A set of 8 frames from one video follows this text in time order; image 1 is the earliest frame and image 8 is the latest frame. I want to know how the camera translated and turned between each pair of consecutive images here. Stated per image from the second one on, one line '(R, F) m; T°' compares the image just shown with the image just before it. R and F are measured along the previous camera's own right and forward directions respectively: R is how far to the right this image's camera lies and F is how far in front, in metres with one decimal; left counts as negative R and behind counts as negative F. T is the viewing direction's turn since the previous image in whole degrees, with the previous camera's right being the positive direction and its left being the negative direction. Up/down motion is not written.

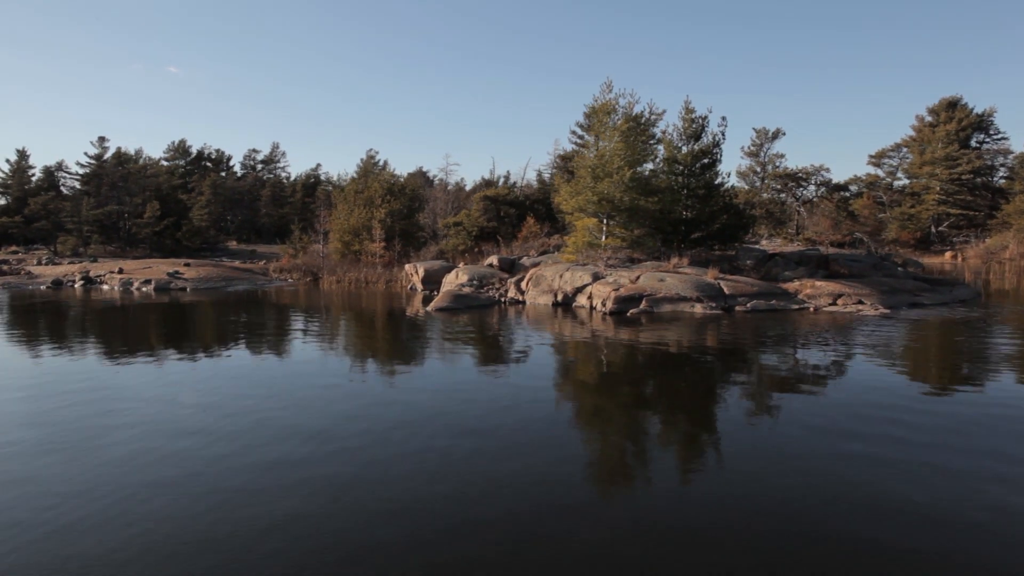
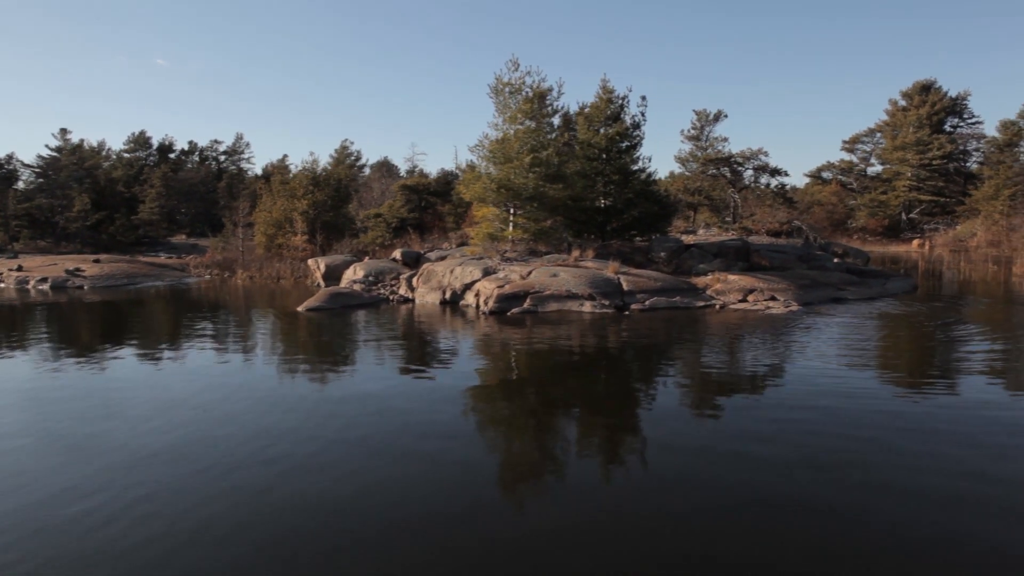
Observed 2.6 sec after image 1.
(+2.2, +1.5) m; 0°
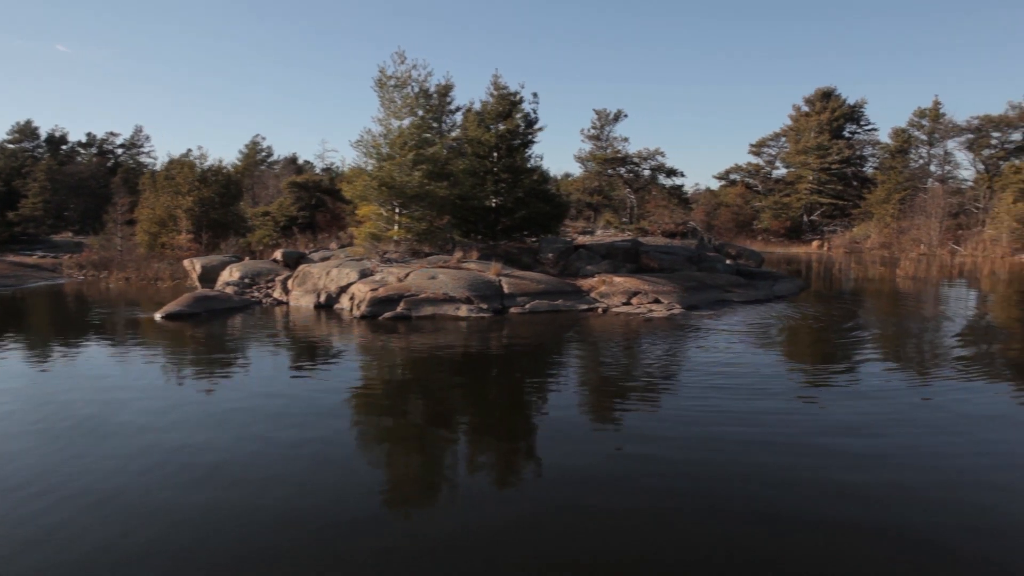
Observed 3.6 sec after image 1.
(+0.9, +0.6) m; +6°
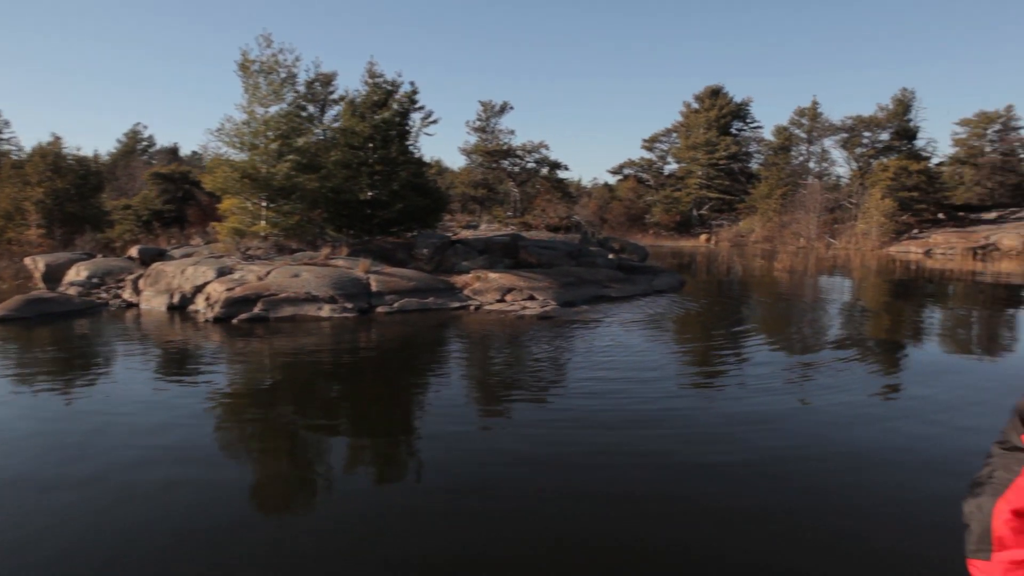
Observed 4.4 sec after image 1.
(+0.6, +0.4) m; +7°
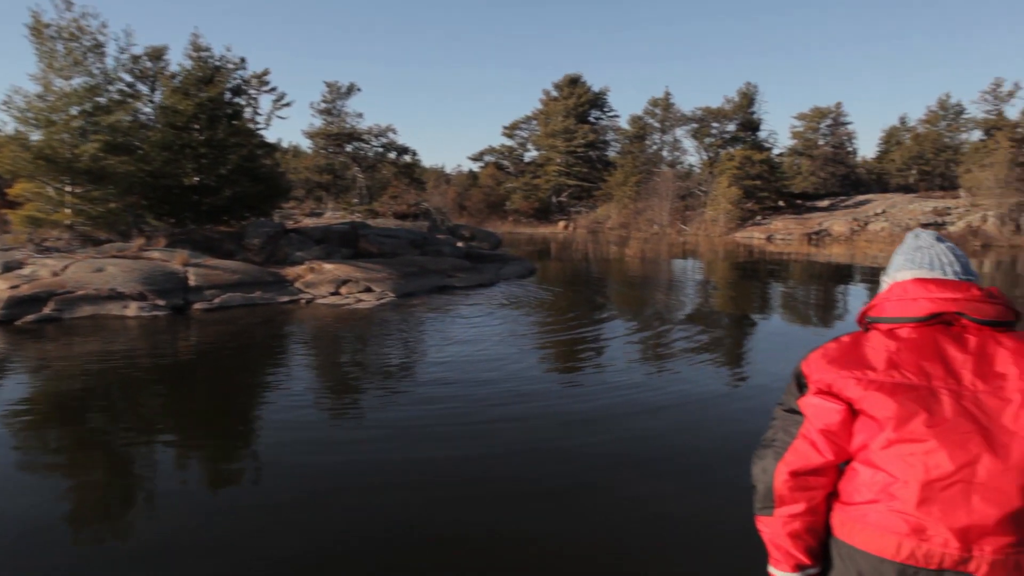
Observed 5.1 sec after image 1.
(+0.5, +0.6) m; +10°
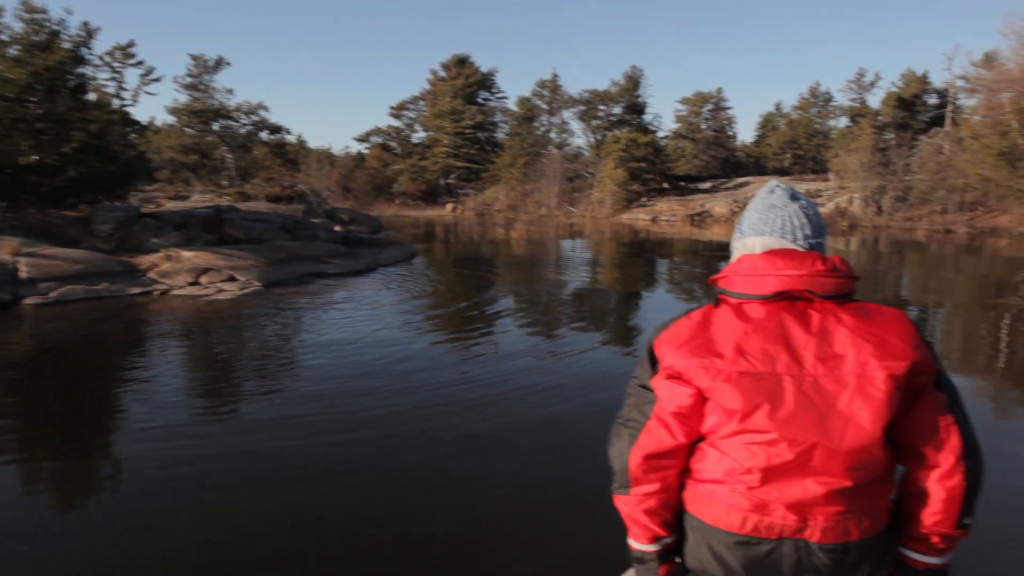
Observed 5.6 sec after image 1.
(+0.3, +0.5) m; +8°
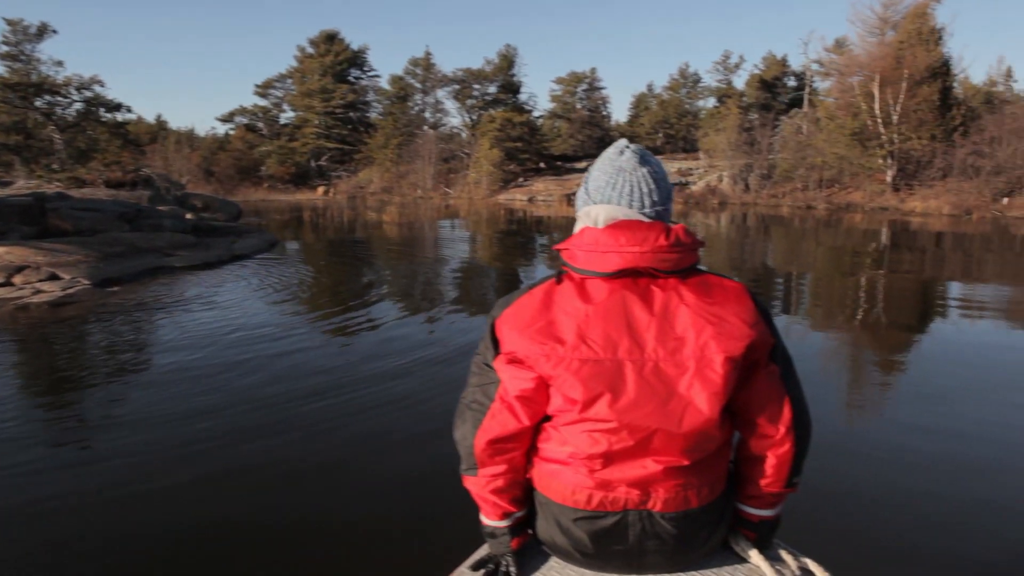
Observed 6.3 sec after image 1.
(+0.3, +0.6) m; +9°
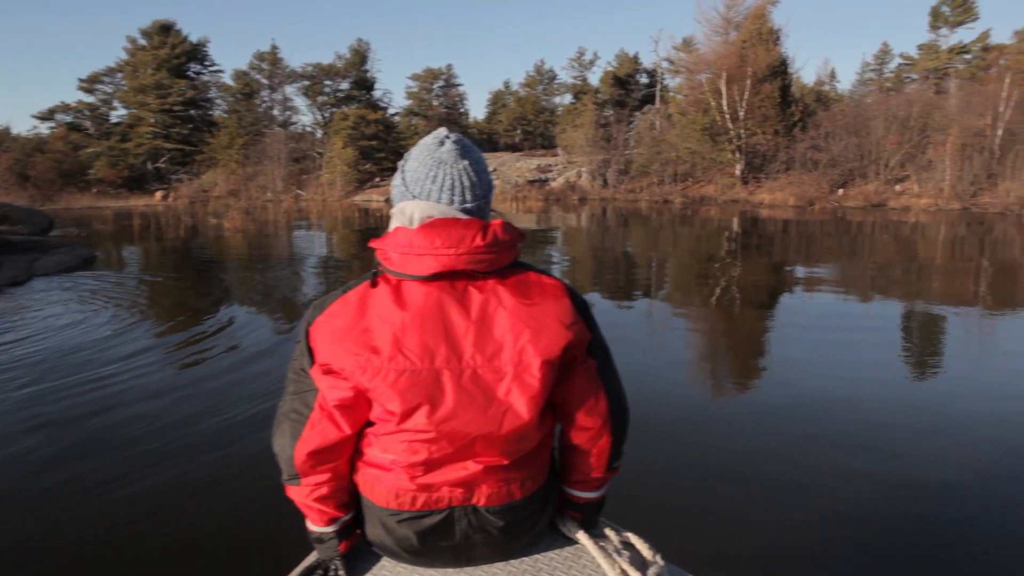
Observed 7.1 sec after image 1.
(+0.4, +0.7) m; +9°
